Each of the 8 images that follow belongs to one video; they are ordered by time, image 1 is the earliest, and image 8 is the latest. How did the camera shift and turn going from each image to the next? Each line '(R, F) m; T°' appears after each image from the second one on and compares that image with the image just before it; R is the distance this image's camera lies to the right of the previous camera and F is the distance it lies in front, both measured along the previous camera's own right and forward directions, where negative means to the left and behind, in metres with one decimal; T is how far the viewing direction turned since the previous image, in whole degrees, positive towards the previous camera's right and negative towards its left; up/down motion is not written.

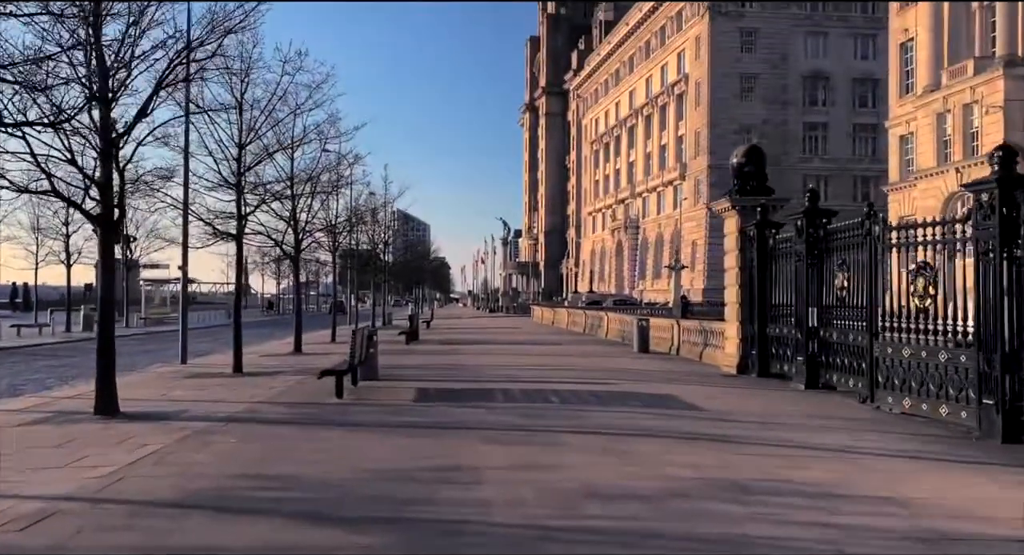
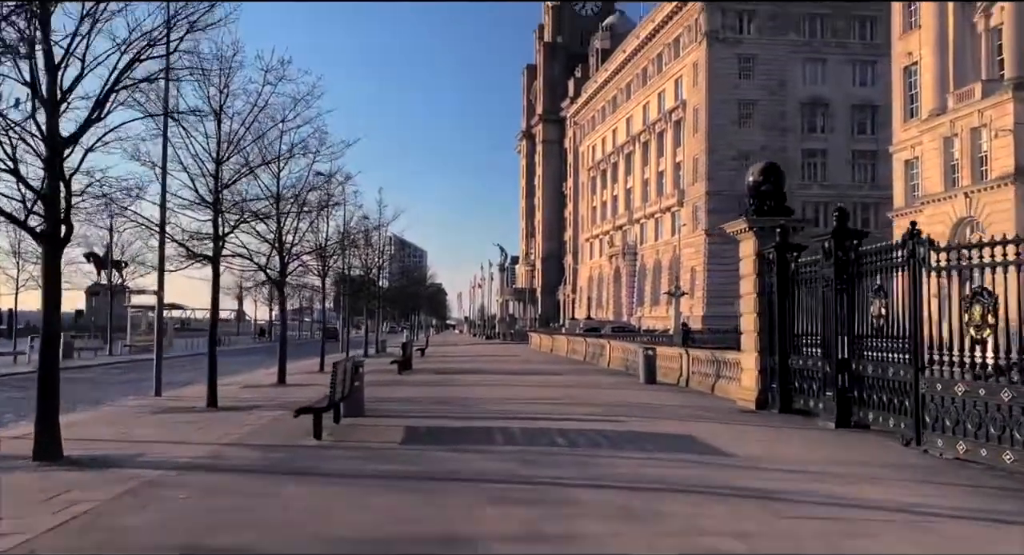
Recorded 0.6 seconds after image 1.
(-0.1, +1.1) m; 0°
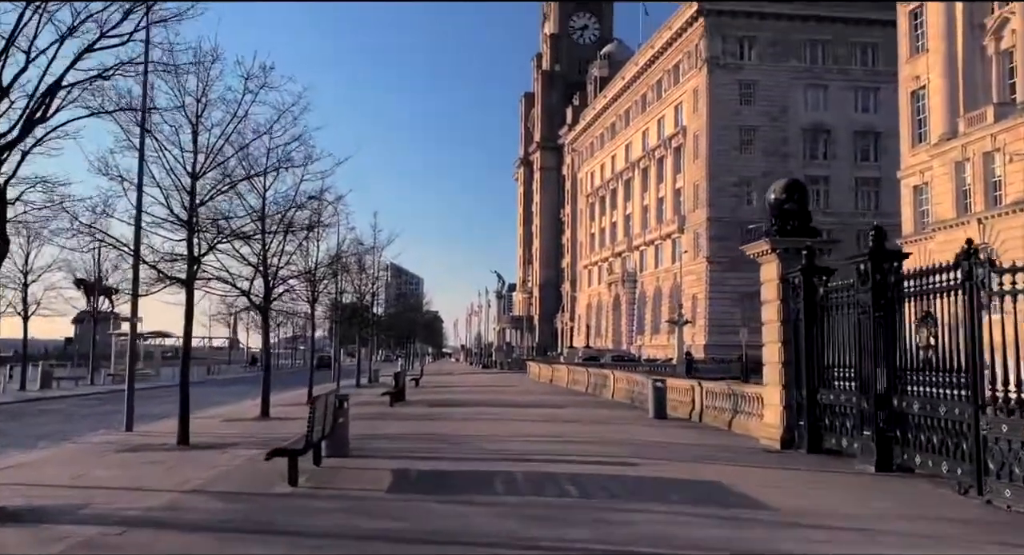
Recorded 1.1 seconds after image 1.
(-0.1, +1.1) m; 0°
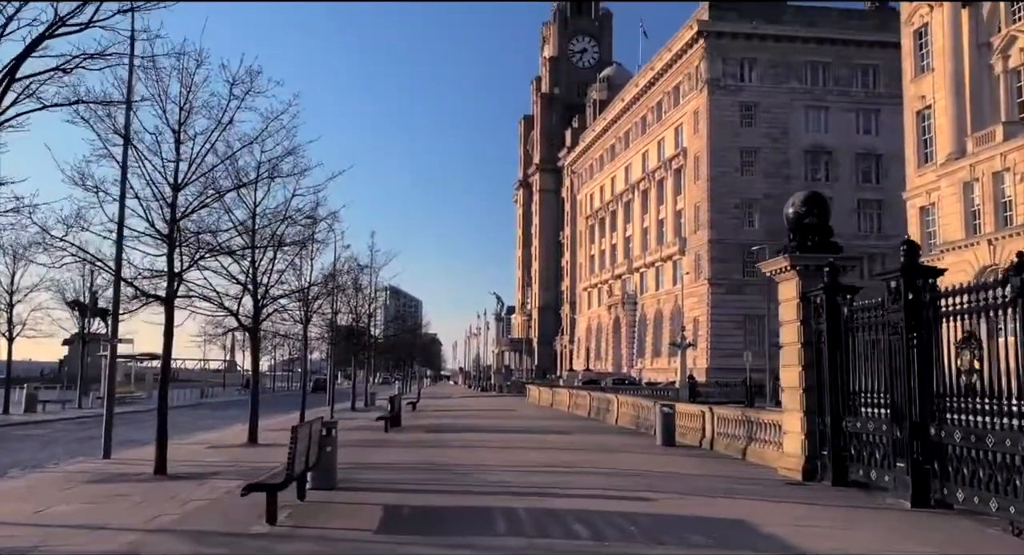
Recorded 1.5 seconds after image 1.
(0.0, +0.8) m; 0°
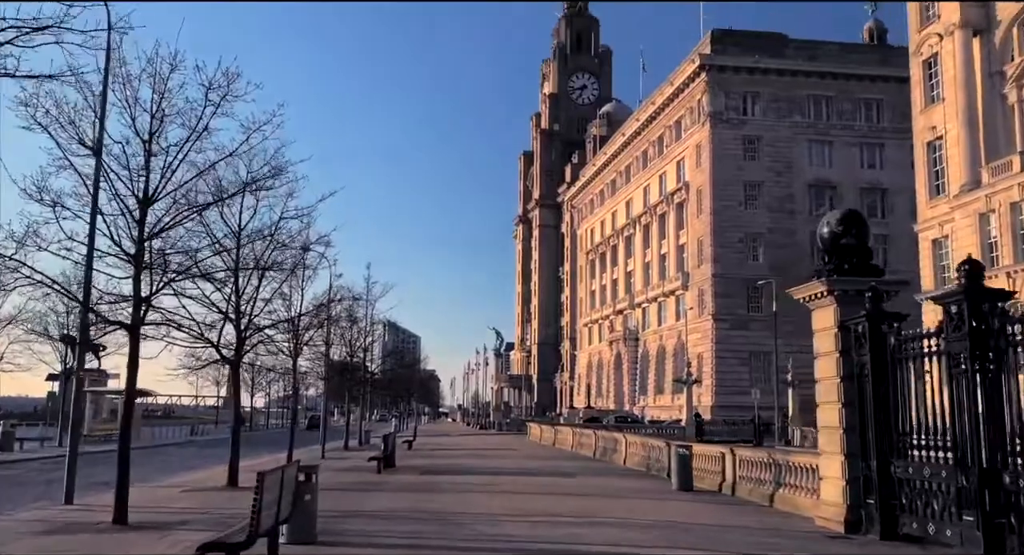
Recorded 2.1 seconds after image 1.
(-0.1, +1.2) m; 0°
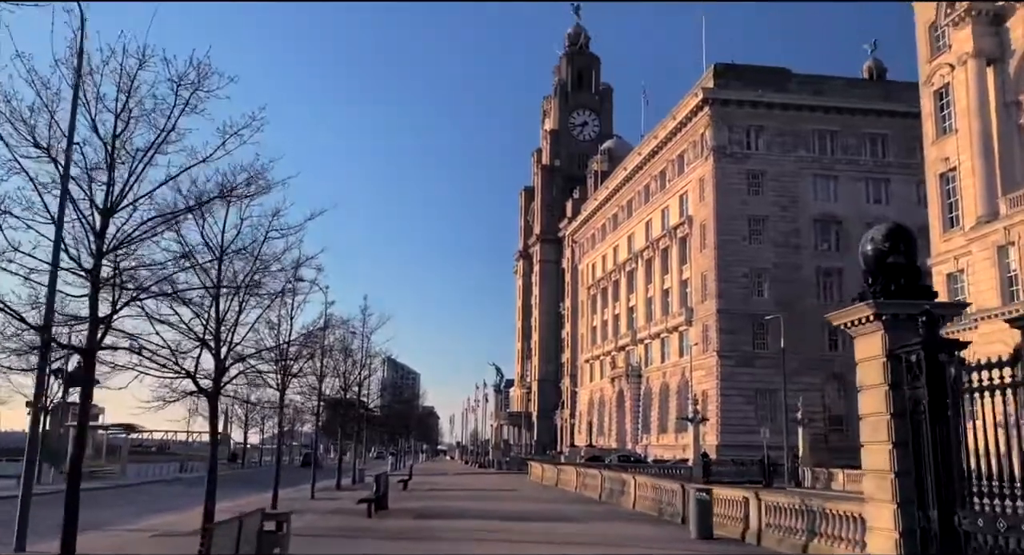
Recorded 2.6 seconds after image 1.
(-0.1, +1.2) m; 0°
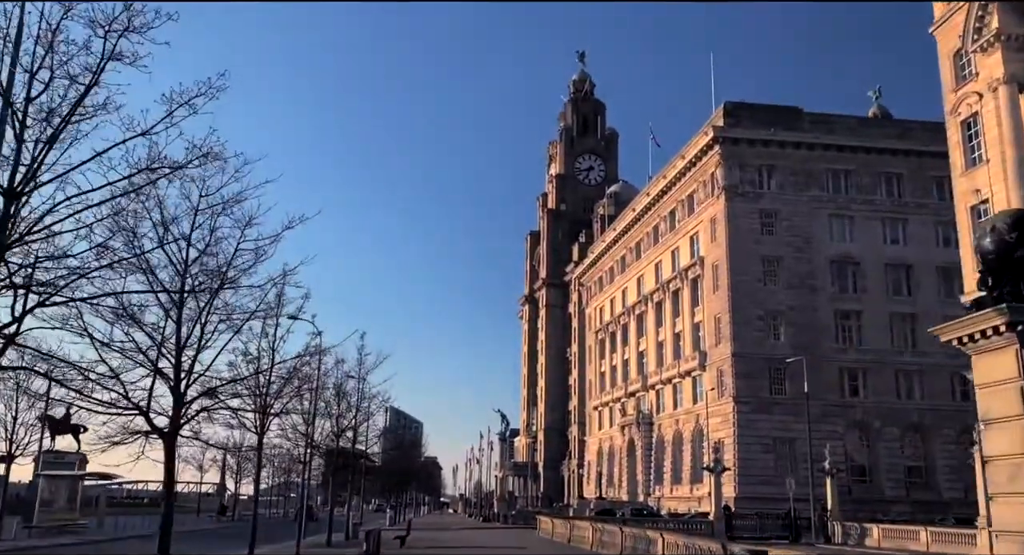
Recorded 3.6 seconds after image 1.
(-0.1, +2.1) m; 0°
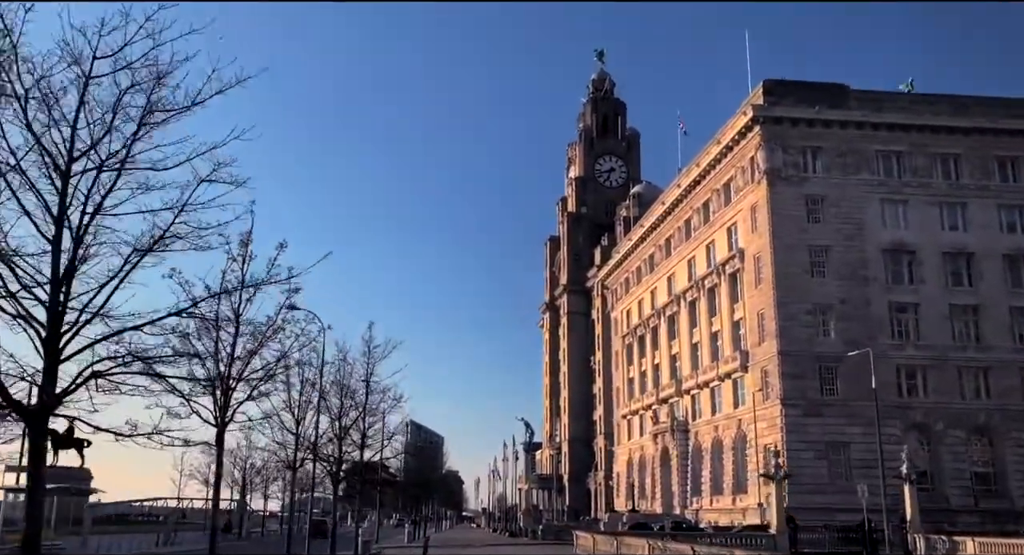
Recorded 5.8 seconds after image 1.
(-0.4, +4.5) m; -1°
